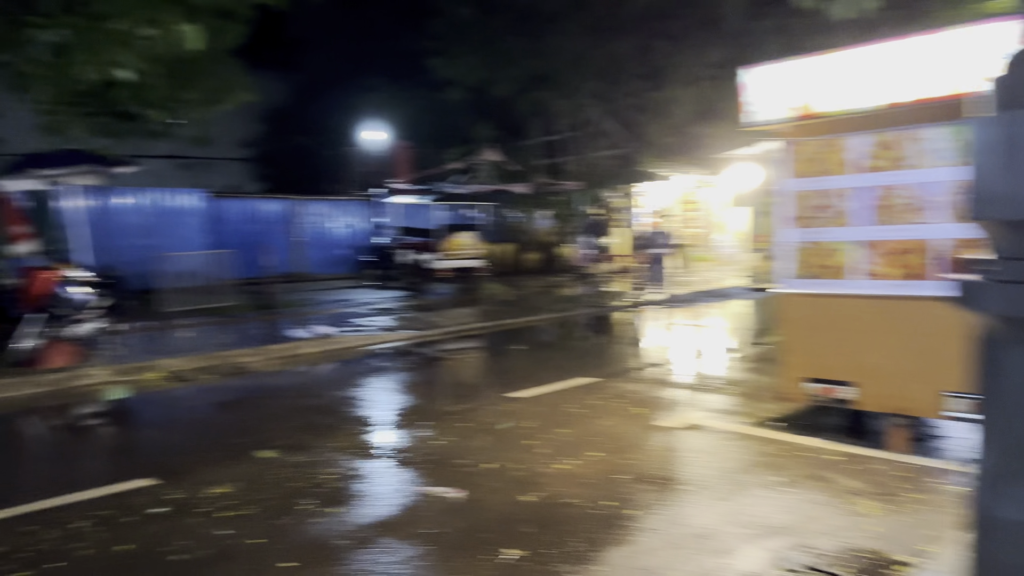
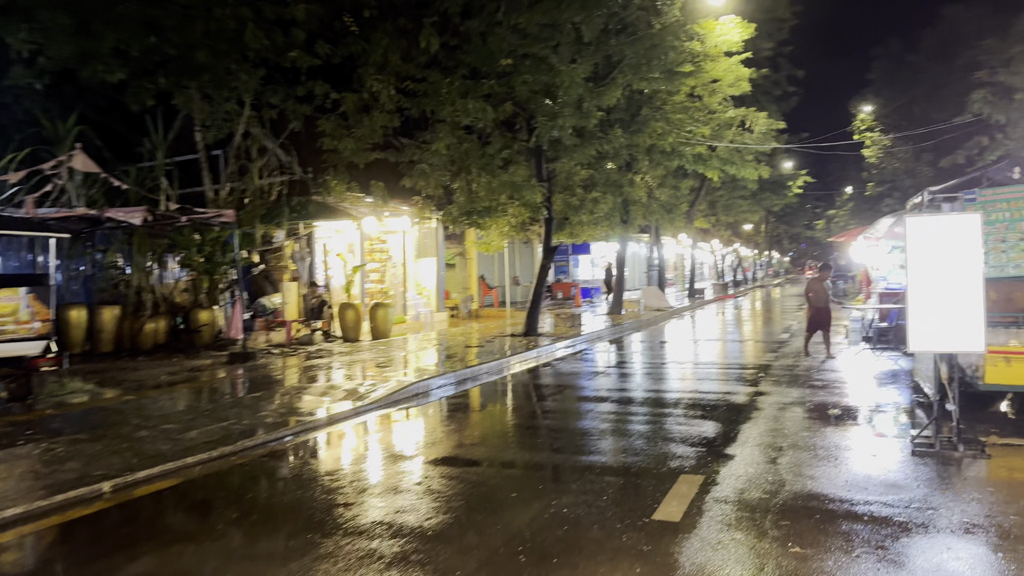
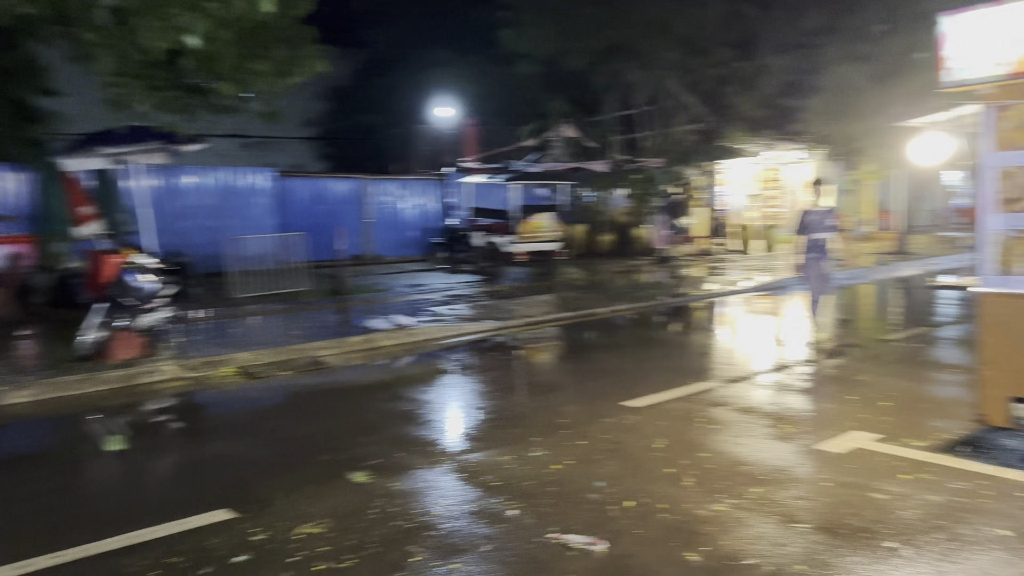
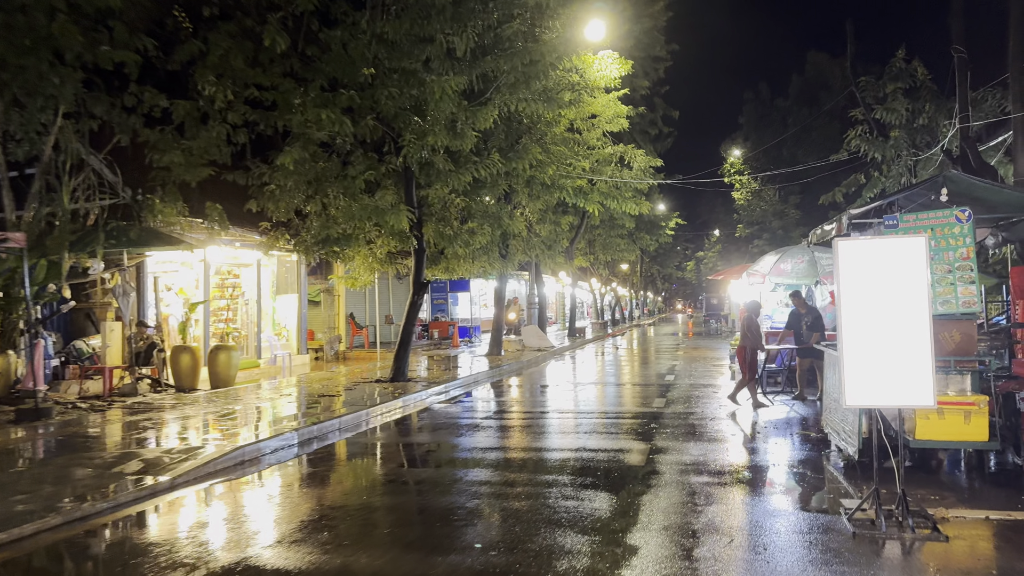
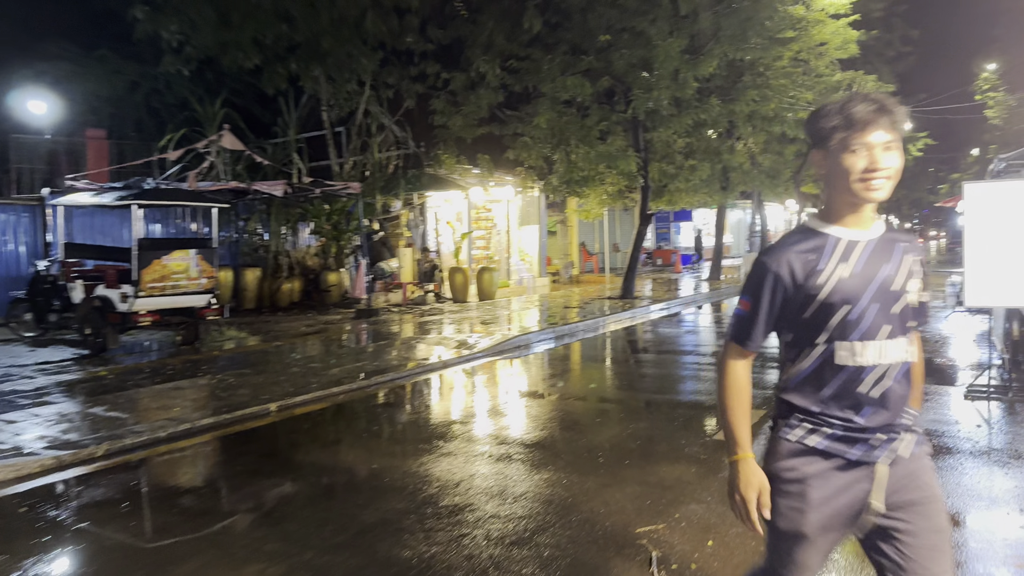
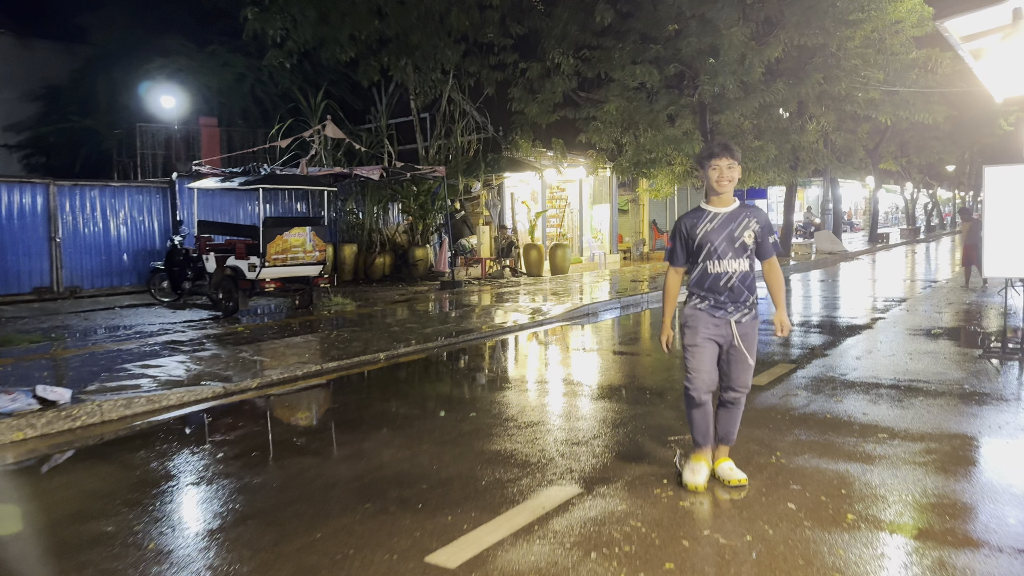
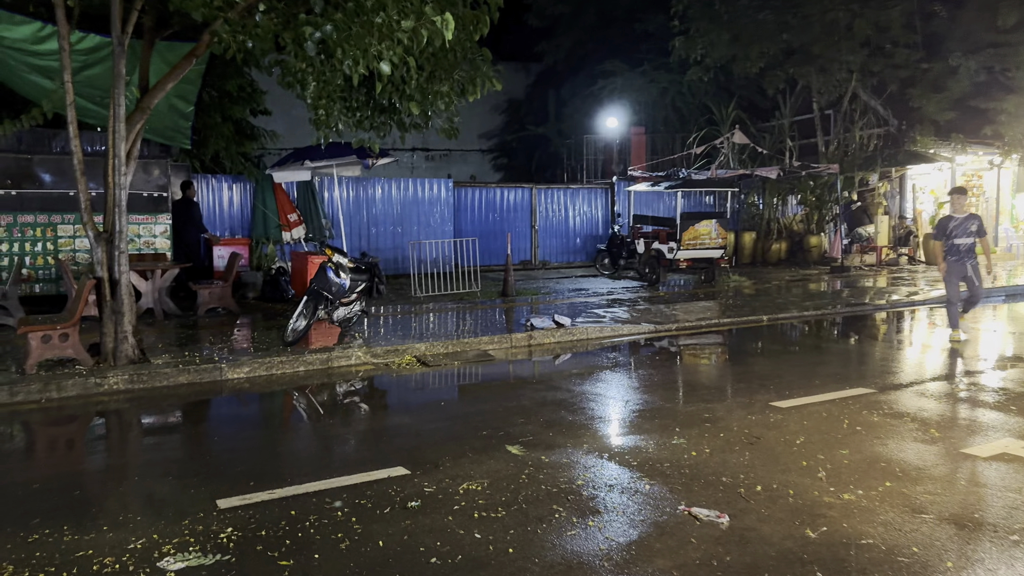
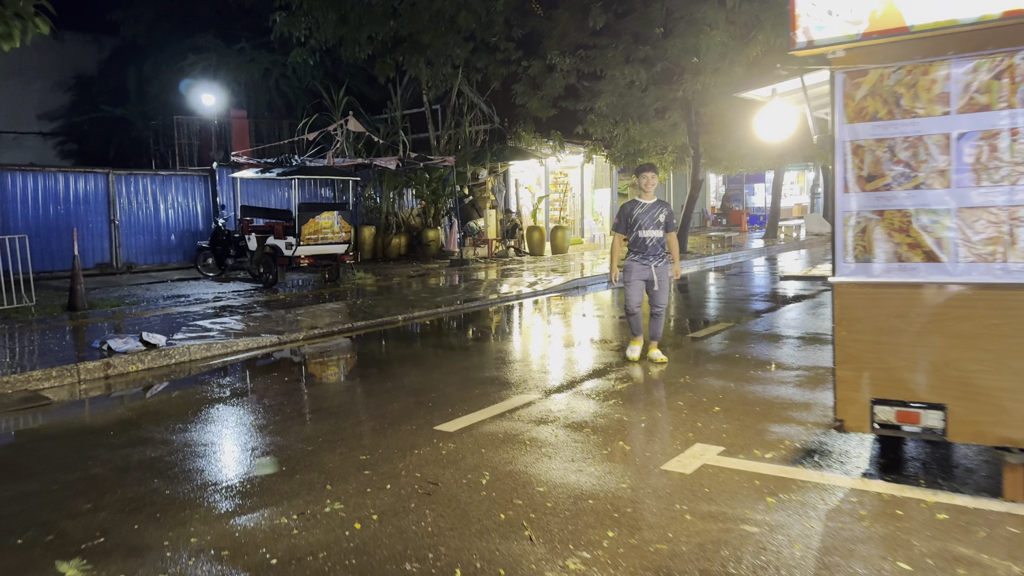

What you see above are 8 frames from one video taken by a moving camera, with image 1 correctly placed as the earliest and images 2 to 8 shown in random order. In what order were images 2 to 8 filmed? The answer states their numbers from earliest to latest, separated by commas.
7, 3, 8, 6, 5, 2, 4
